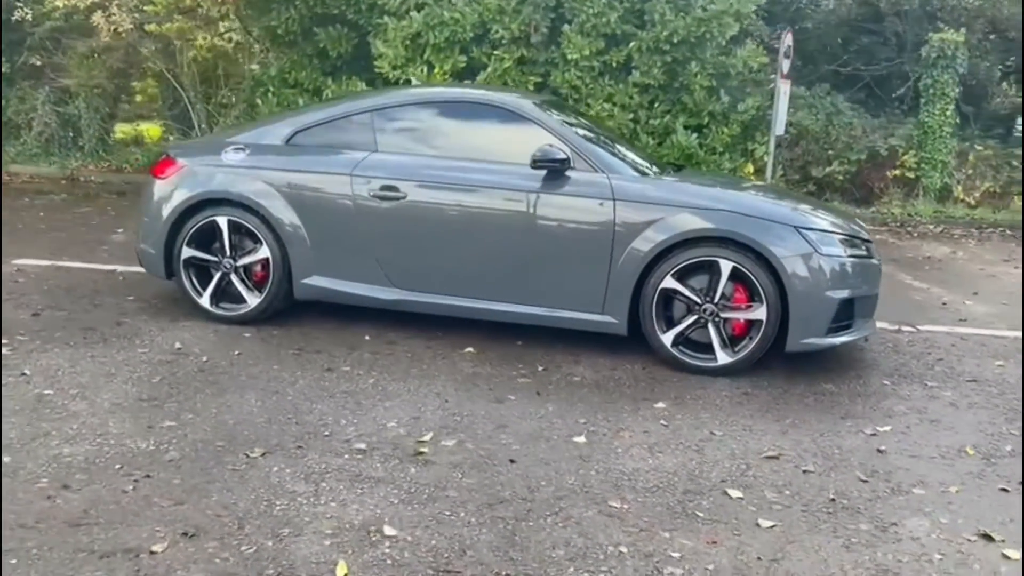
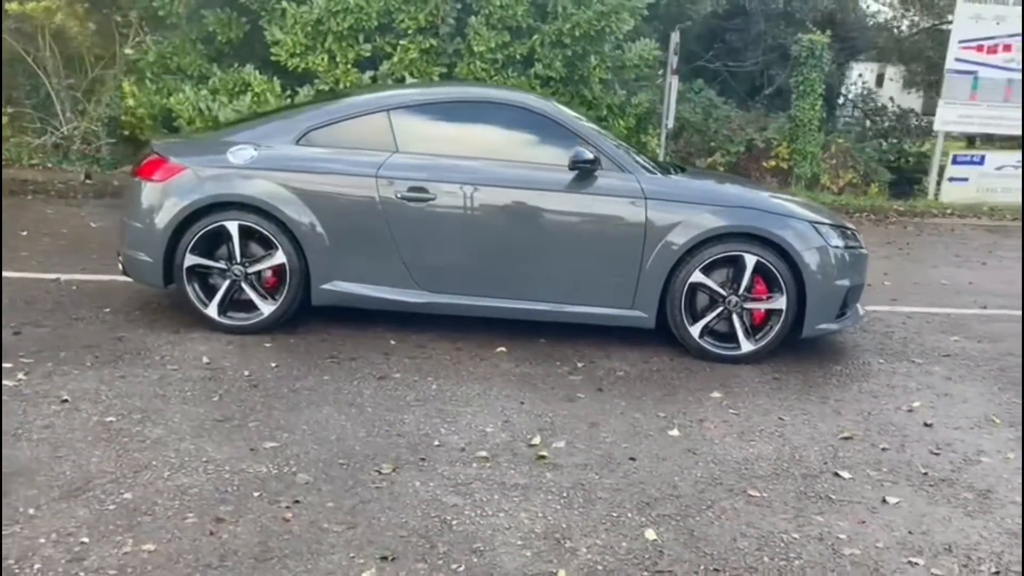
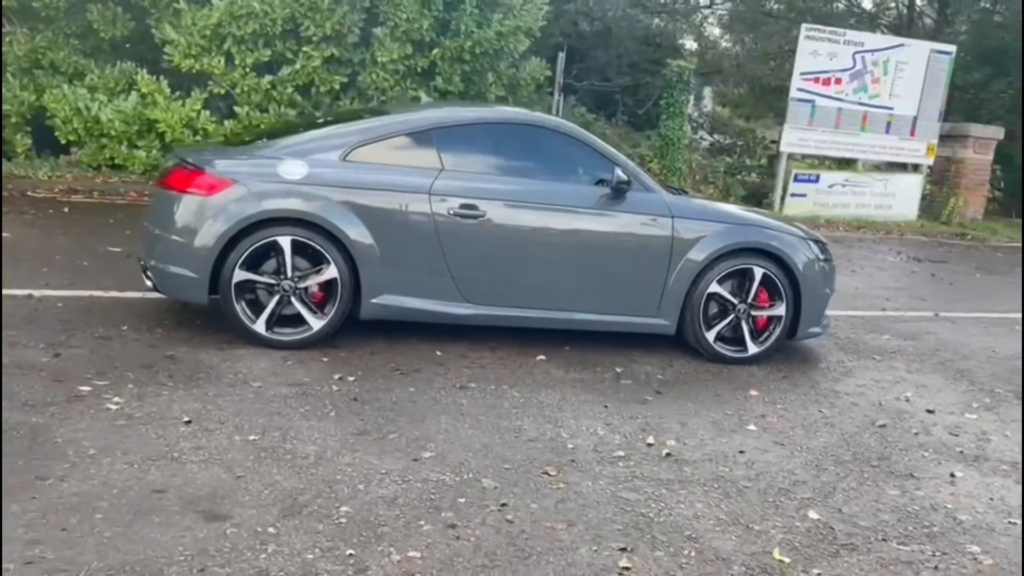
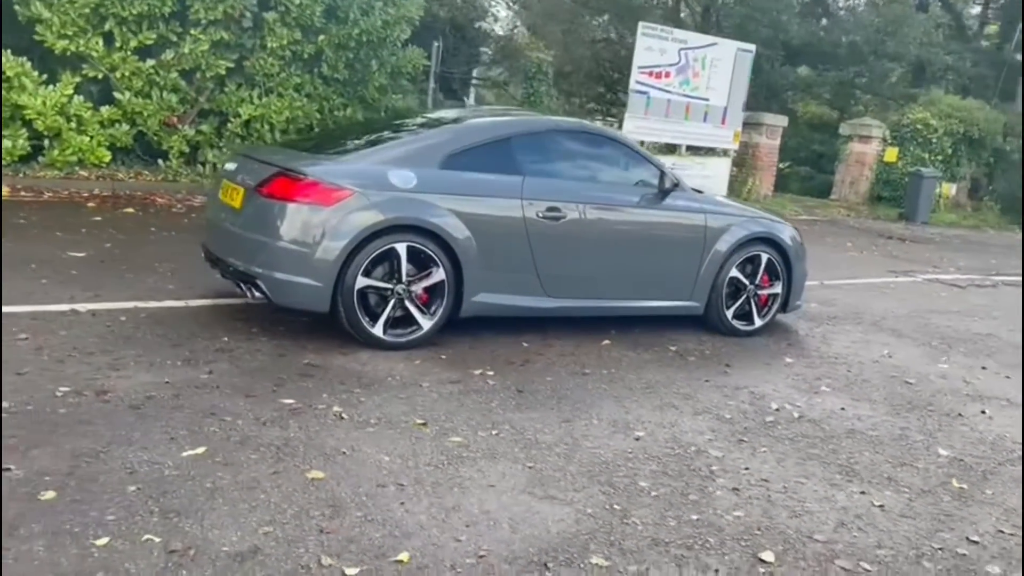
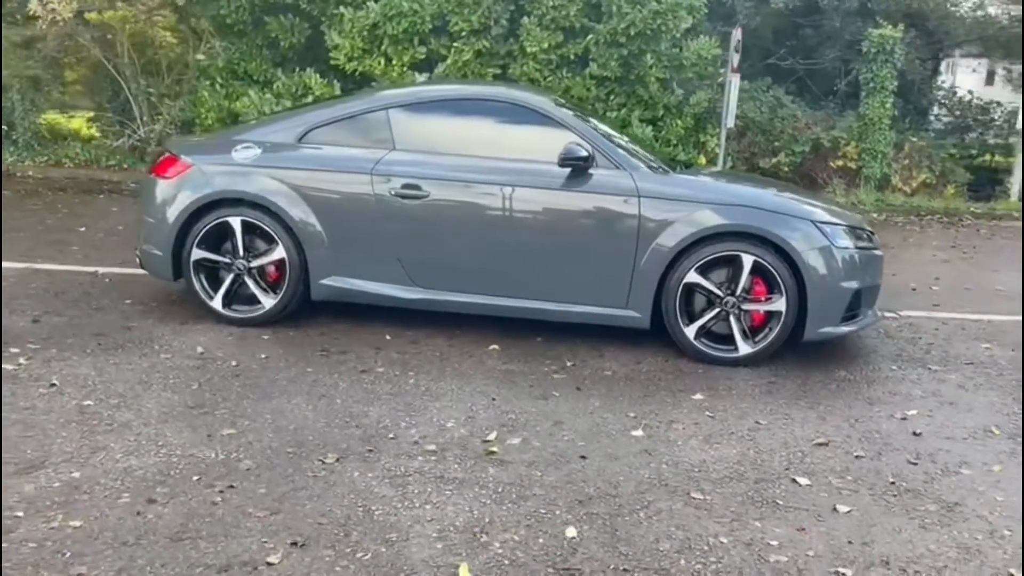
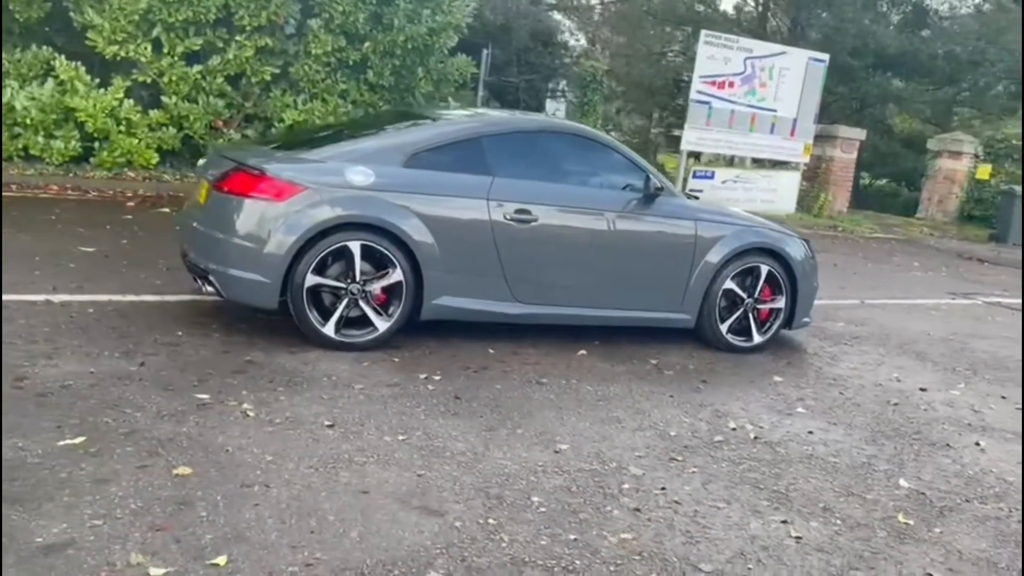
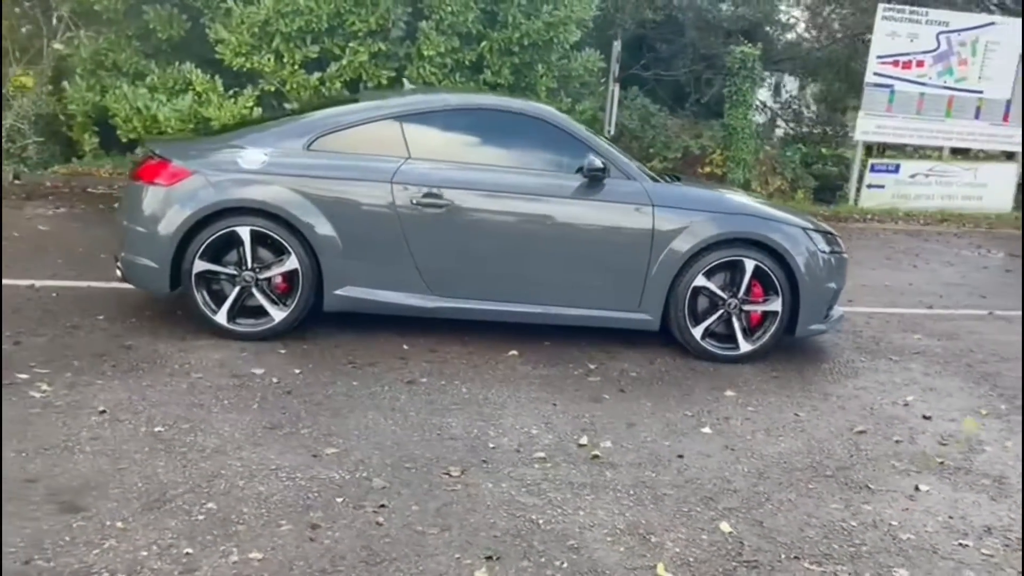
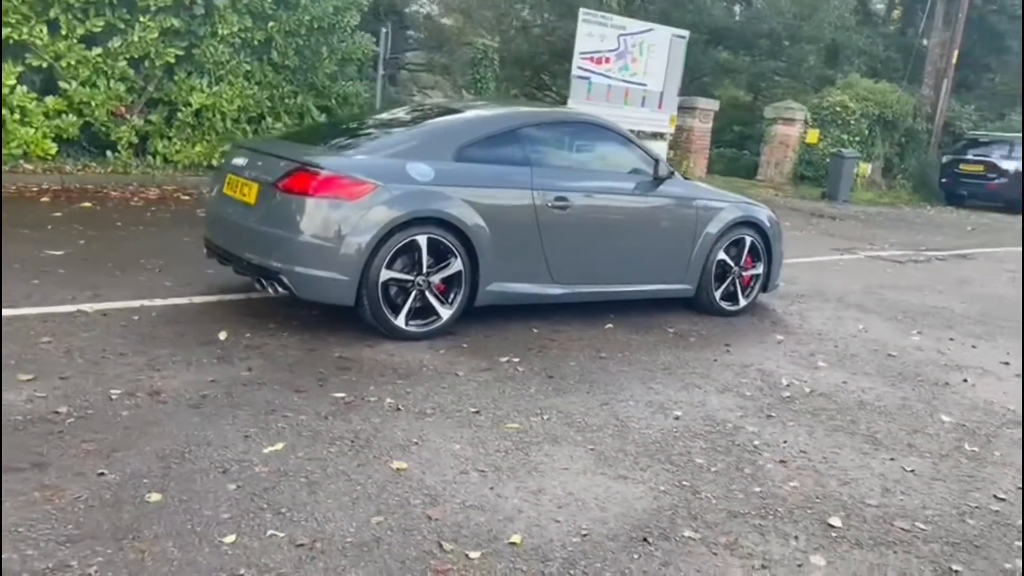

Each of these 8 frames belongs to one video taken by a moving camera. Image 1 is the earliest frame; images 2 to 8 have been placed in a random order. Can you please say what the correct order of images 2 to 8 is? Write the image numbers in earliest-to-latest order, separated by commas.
5, 2, 7, 3, 6, 4, 8
